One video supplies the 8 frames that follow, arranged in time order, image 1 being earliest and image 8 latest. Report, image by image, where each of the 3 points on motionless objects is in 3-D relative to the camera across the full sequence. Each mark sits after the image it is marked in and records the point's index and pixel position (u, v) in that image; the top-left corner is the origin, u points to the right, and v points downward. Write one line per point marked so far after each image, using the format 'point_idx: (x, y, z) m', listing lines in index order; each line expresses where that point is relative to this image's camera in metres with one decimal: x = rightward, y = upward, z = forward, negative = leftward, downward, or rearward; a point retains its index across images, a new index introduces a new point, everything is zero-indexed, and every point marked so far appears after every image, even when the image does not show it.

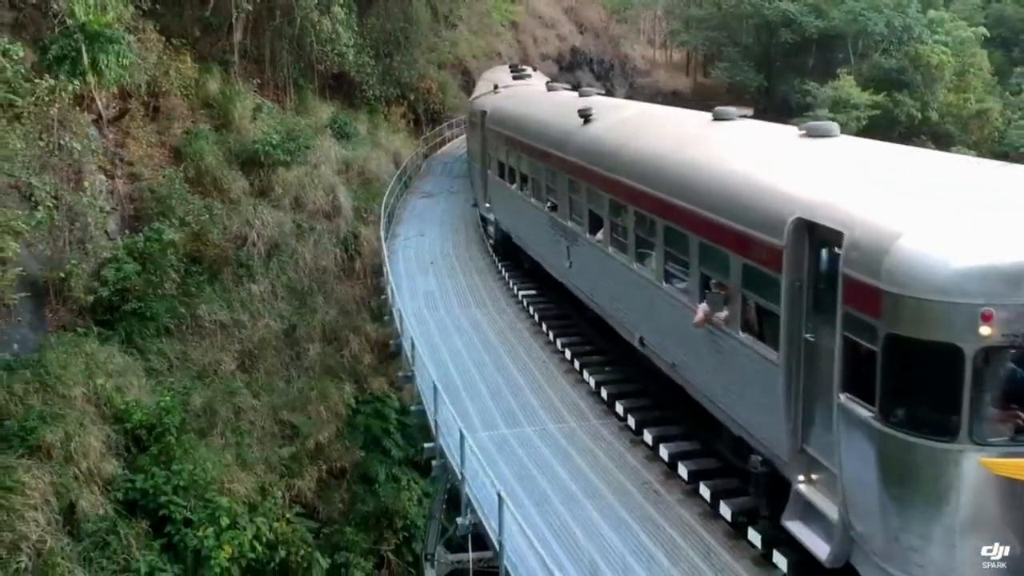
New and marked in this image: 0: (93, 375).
0: (-4.9, -1.0, +11.4) m
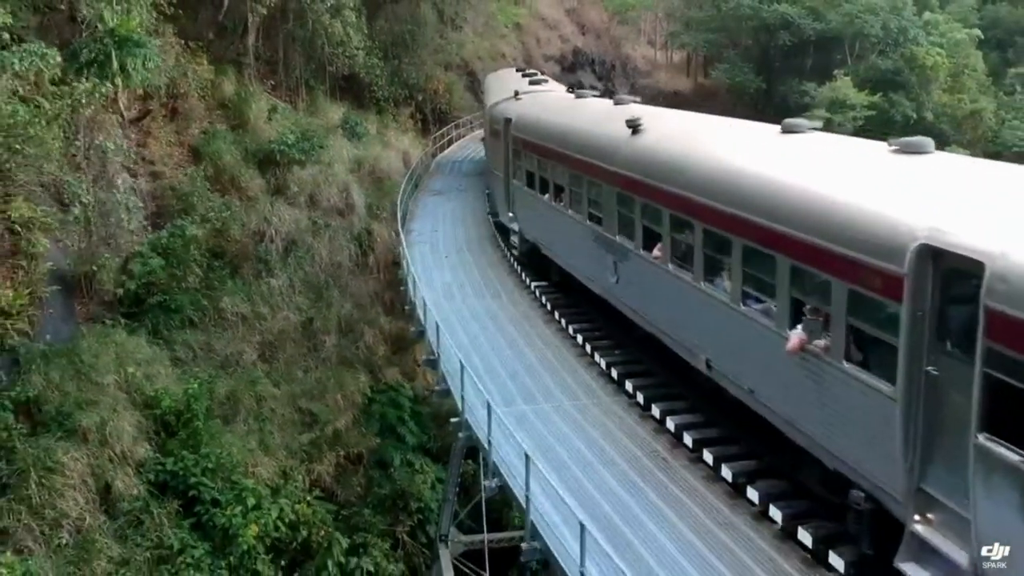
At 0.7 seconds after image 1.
0: (-4.8, -0.9, +12.0) m
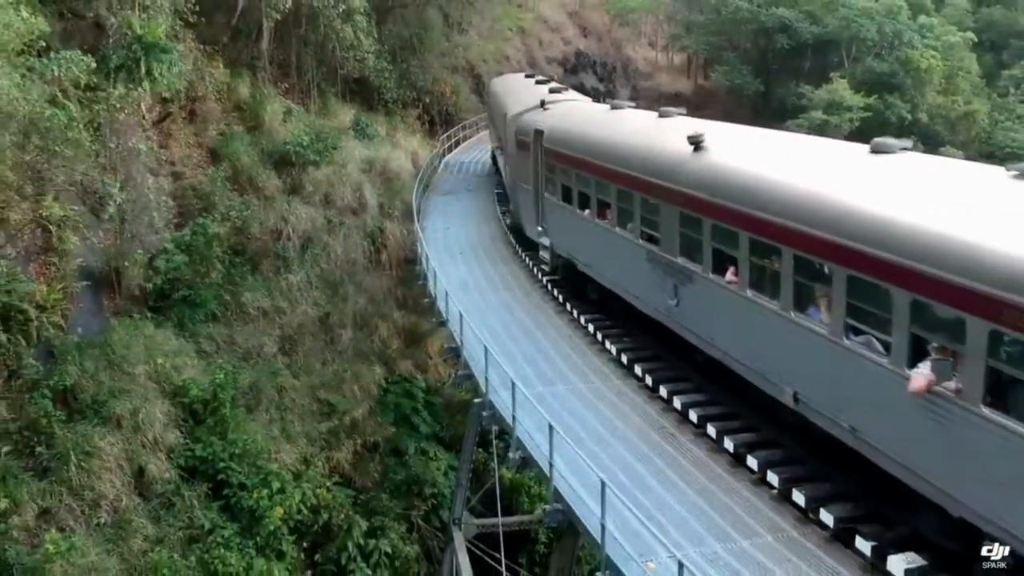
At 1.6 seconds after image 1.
0: (-4.7, -0.9, +12.6) m
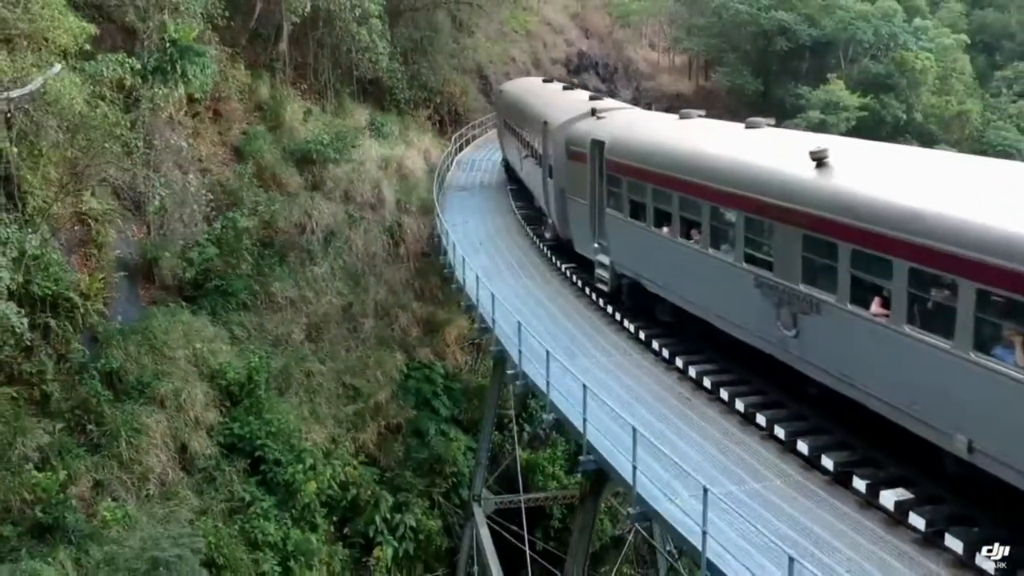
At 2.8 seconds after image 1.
0: (-4.4, -0.7, +13.3) m
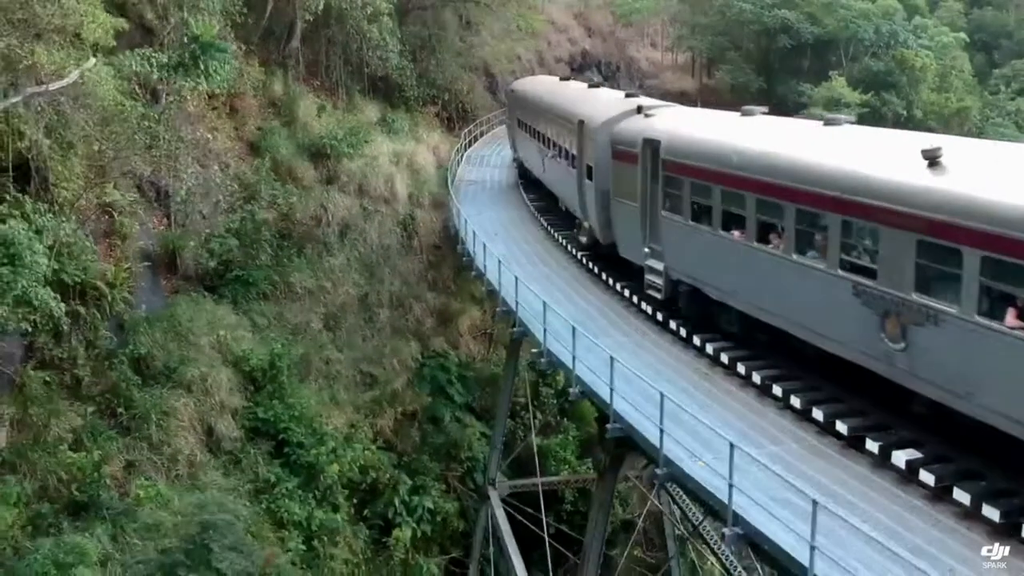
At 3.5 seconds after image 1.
0: (-4.2, -0.6, +13.7) m
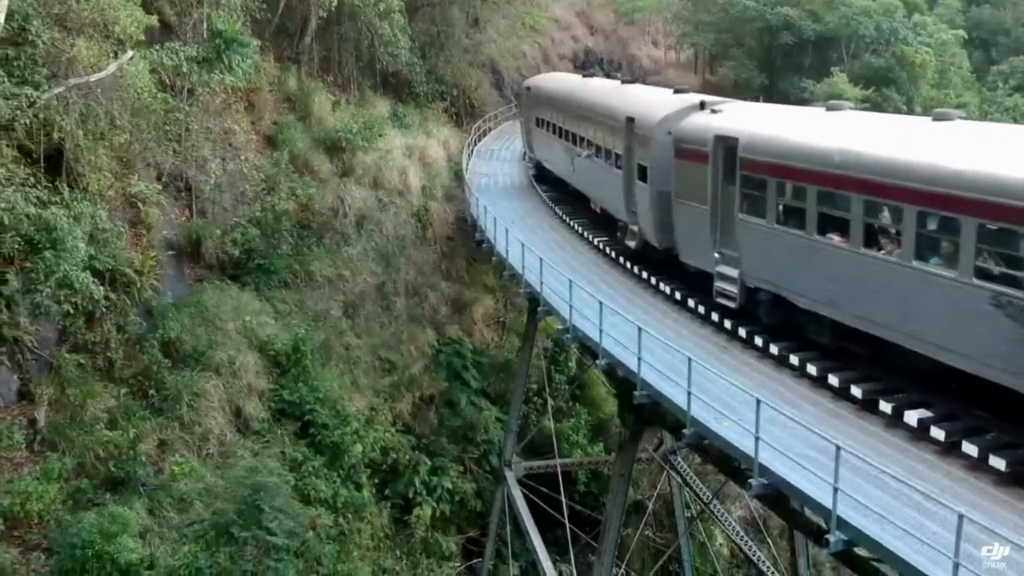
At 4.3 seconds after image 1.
0: (-4.0, -0.4, +14.2) m
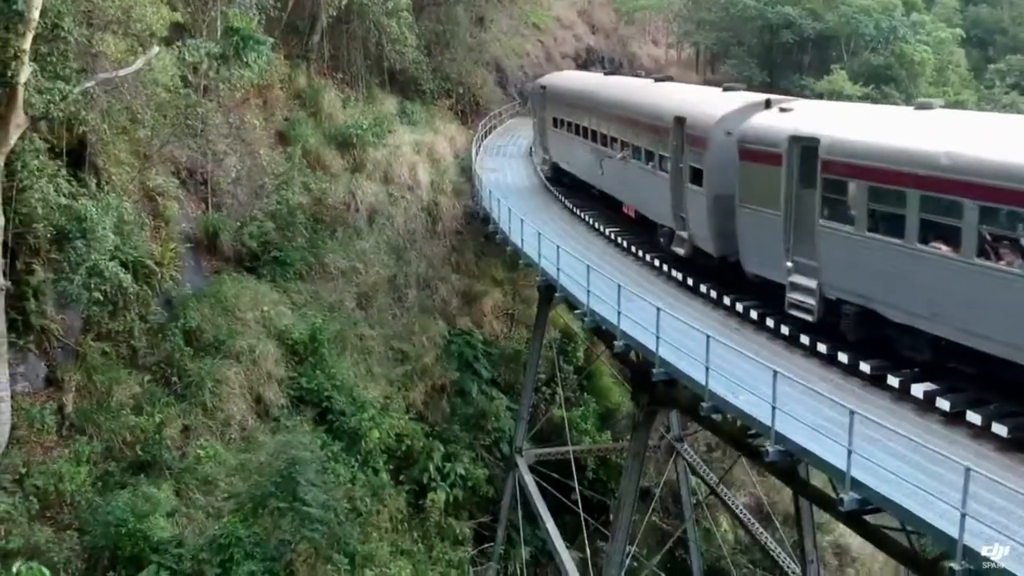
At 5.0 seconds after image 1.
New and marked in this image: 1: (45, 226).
0: (-3.8, -0.2, +14.5) m
1: (-5.4, +0.7, +11.2) m
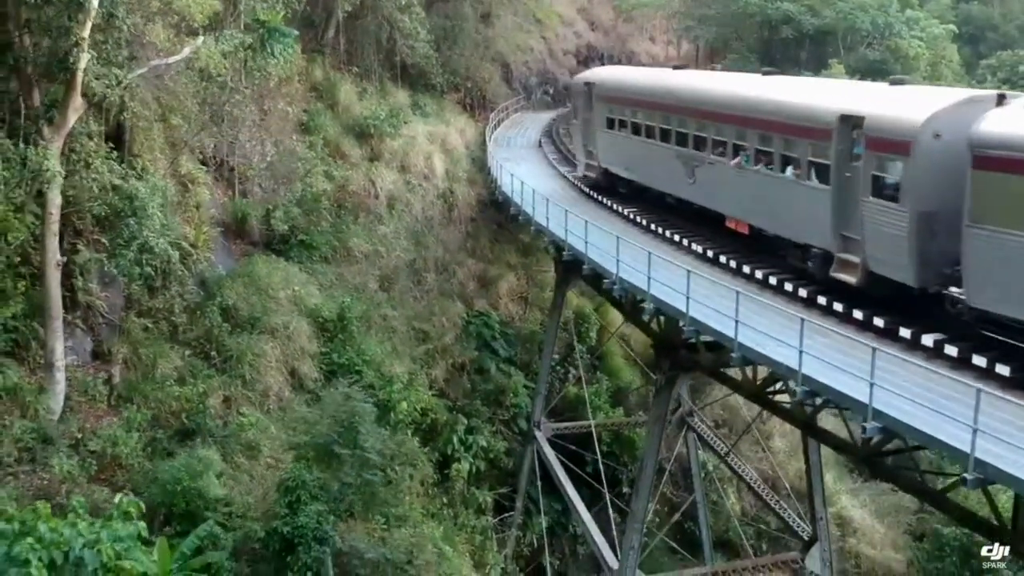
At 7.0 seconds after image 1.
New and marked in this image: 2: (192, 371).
0: (-3.5, +0.1, +15.2) m
1: (-5.1, +1.0, +11.8) m
2: (-4.3, -1.1, +12.9) m
